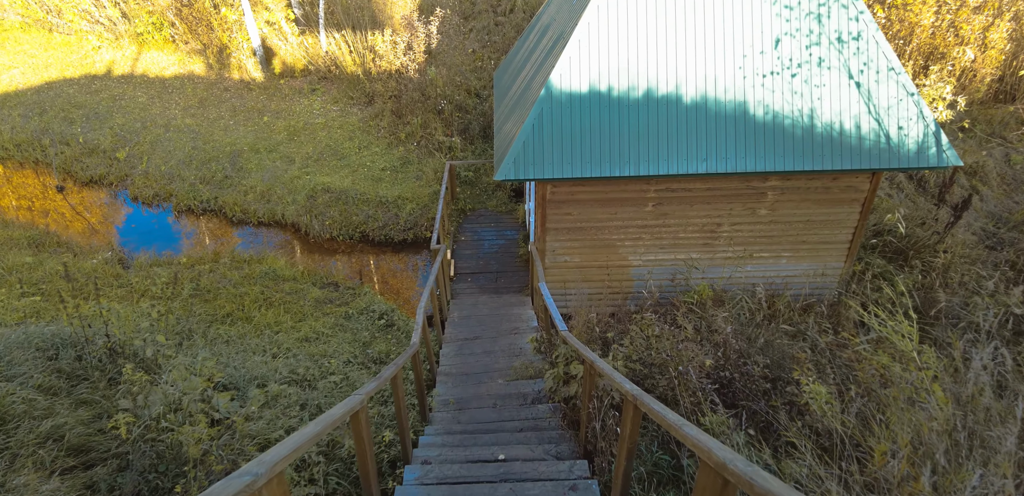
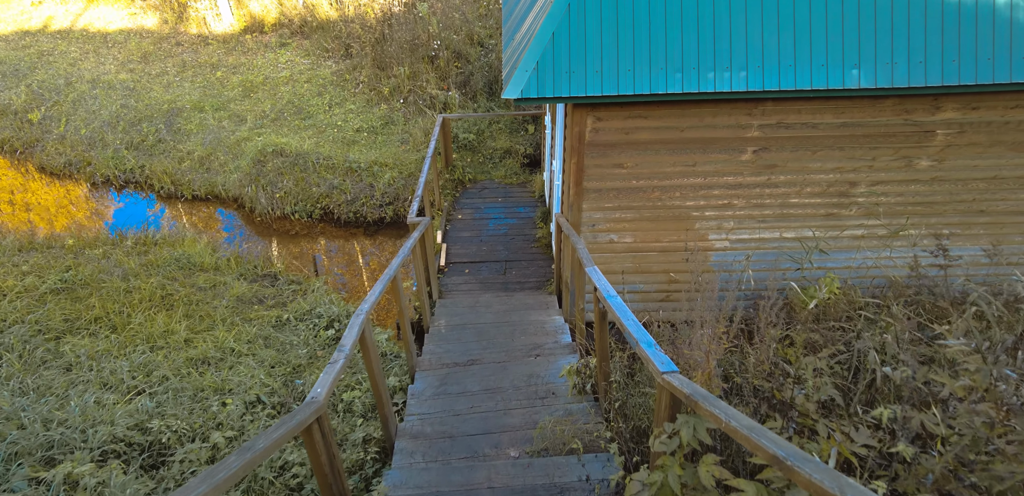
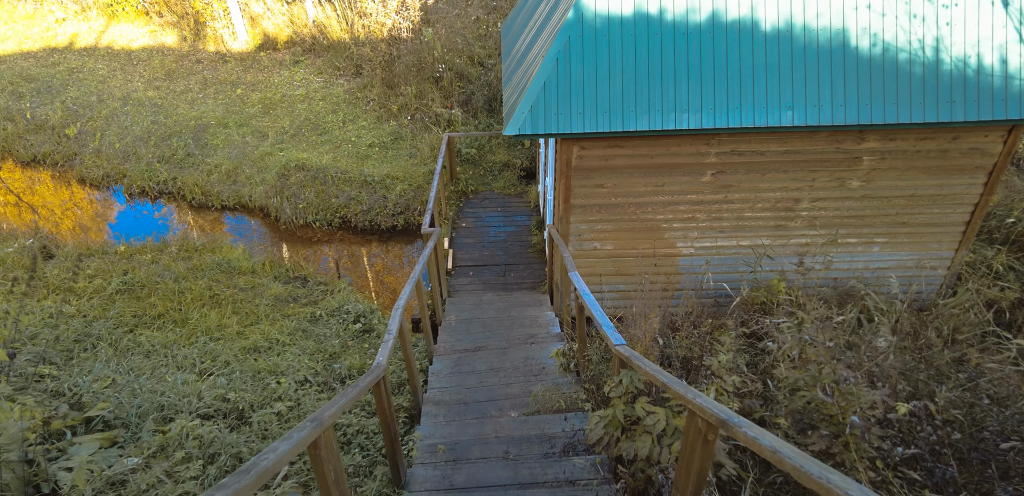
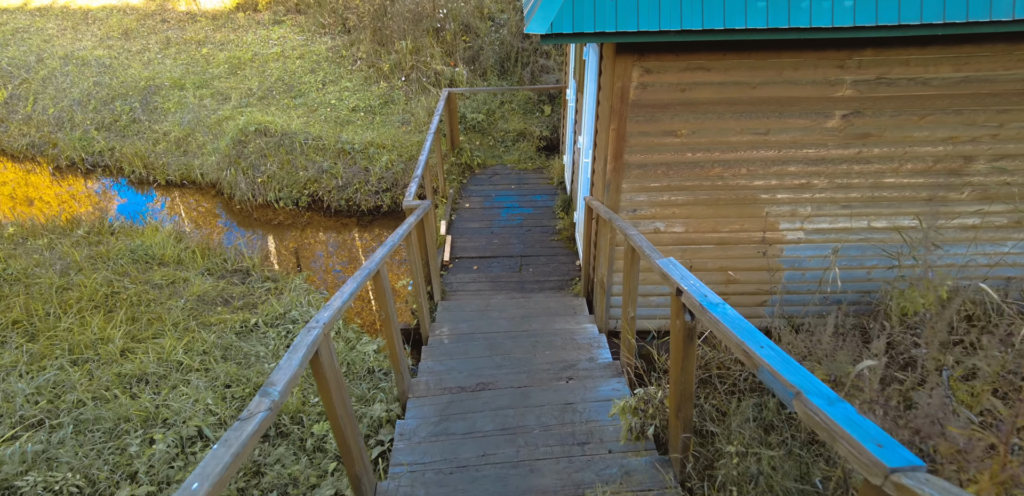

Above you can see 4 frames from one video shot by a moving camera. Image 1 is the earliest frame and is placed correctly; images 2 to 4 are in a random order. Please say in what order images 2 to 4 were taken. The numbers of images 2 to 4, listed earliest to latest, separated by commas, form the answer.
3, 2, 4
